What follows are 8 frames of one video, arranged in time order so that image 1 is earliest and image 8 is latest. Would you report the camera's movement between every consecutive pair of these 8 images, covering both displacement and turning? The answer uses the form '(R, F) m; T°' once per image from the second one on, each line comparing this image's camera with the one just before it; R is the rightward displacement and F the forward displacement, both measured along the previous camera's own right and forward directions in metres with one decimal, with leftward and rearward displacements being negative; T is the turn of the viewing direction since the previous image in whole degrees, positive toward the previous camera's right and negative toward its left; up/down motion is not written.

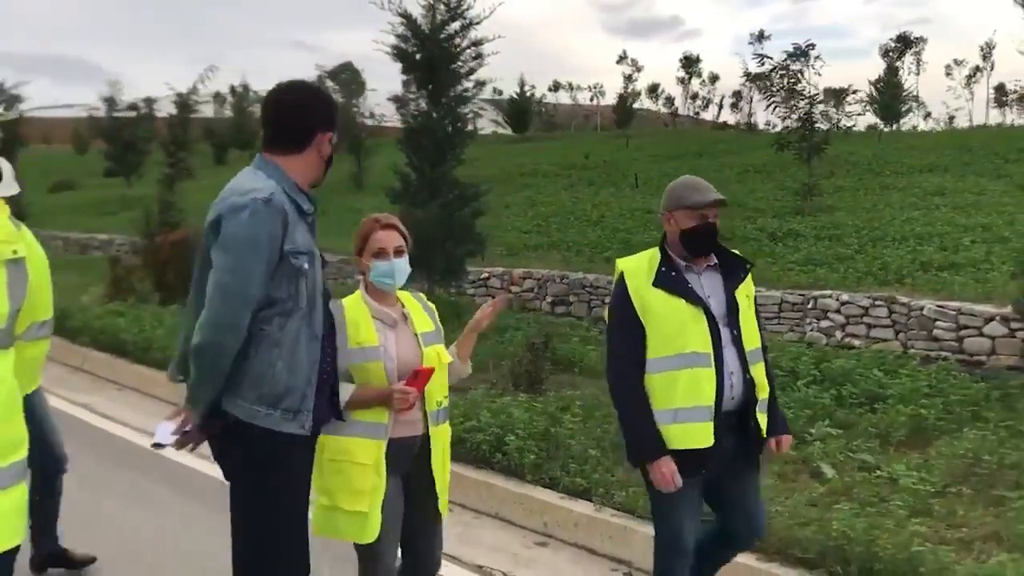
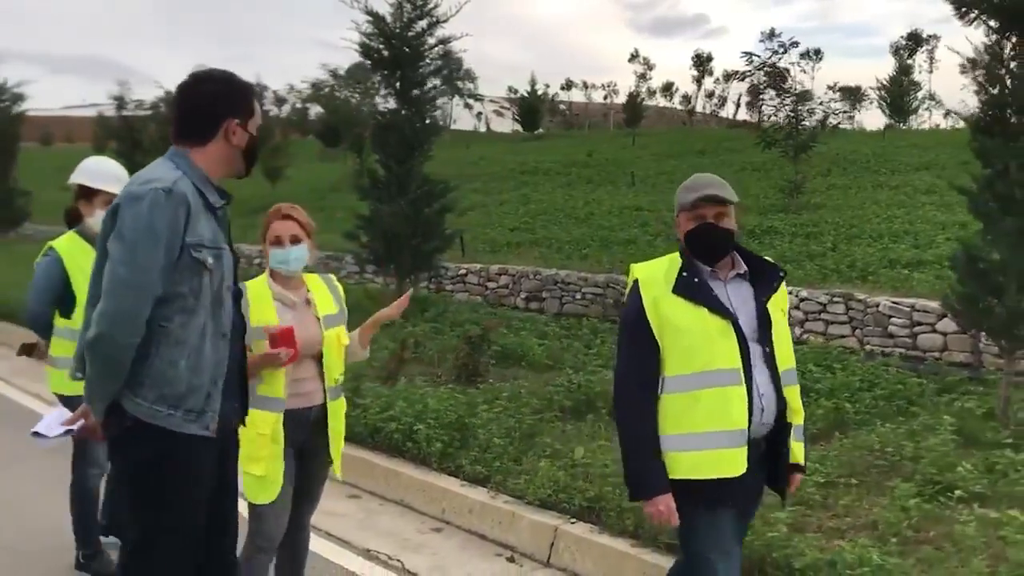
(+0.7, -0.1) m; -1°
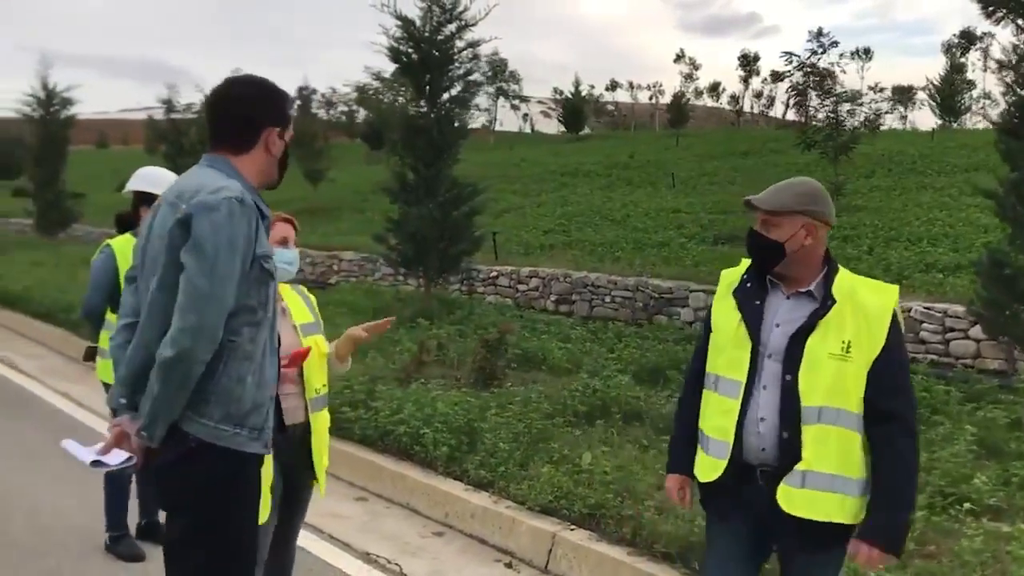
(+0.3, 0.0) m; -3°
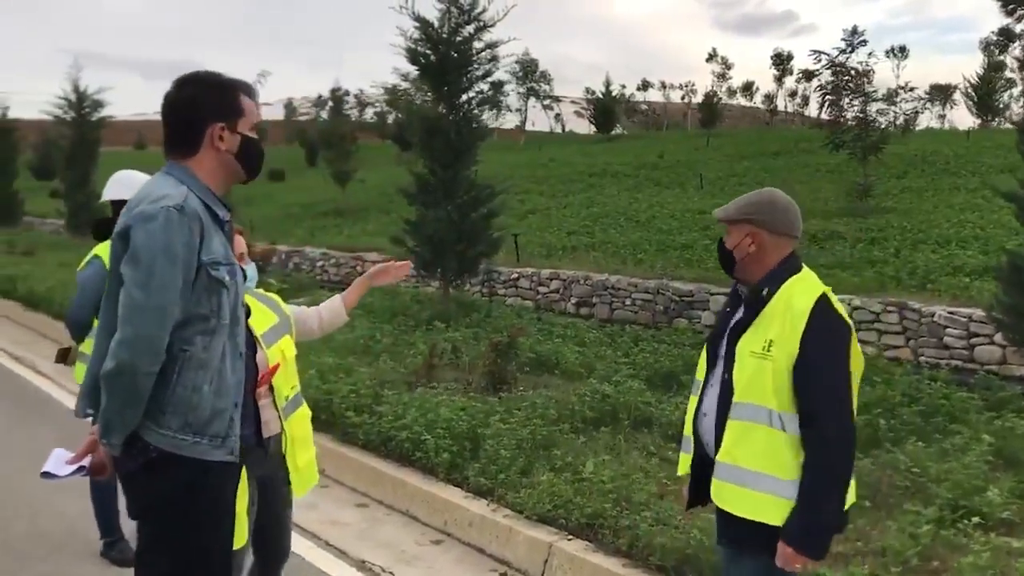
(+0.2, +0.1) m; -2°
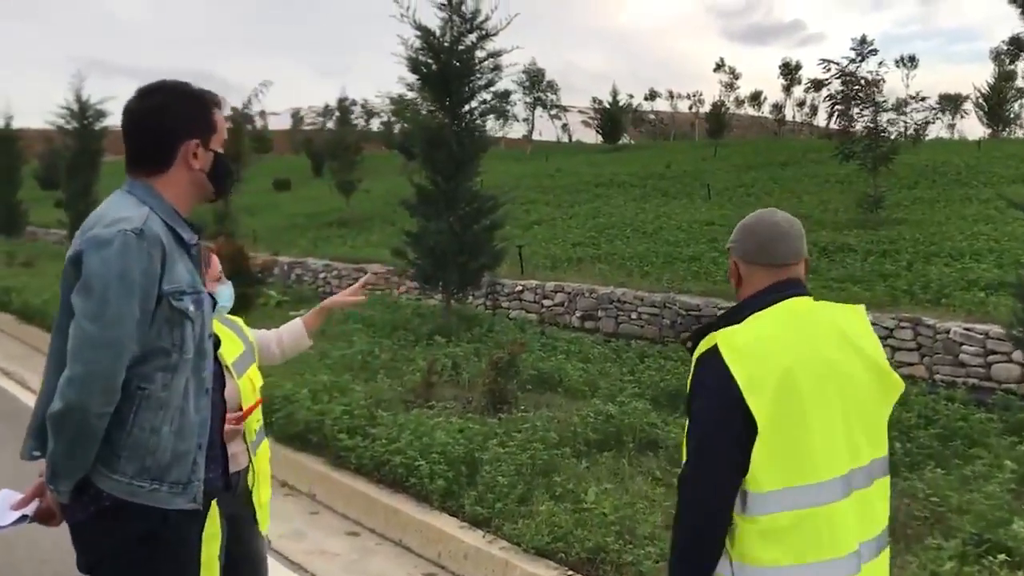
(+0.1, +0.3) m; 0°
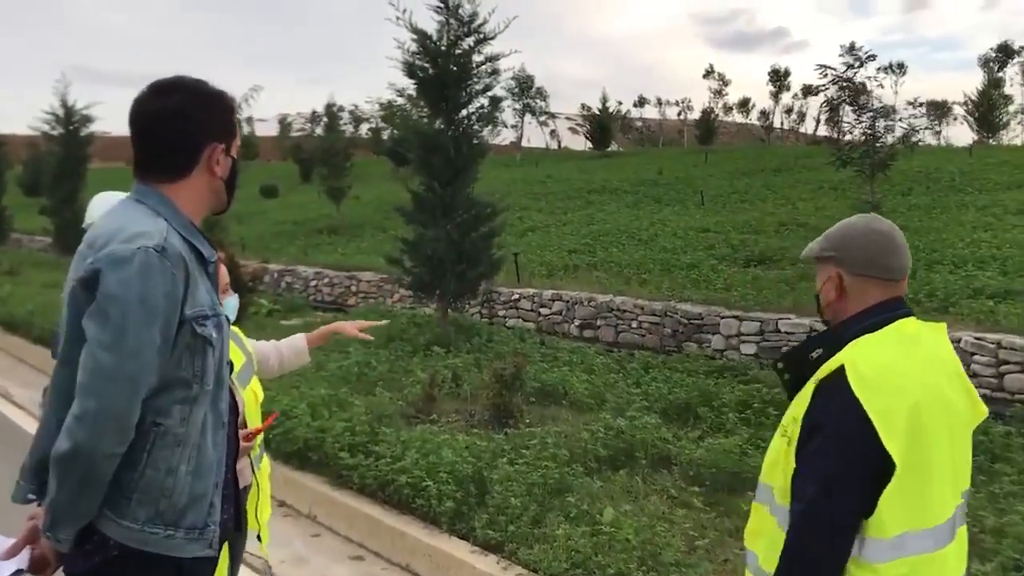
(-0.1, +0.3) m; +1°
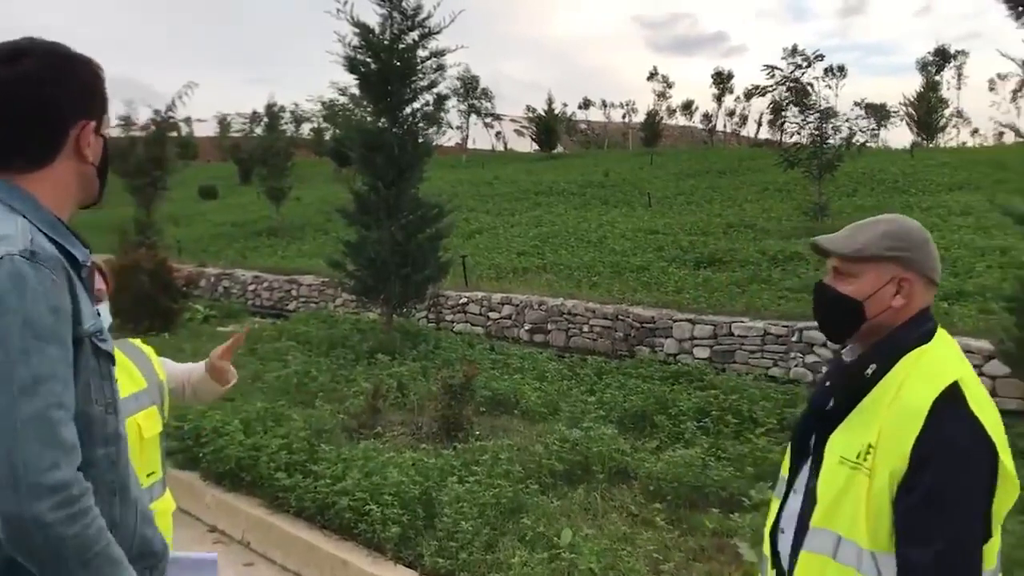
(0.0, +0.4) m; +3°
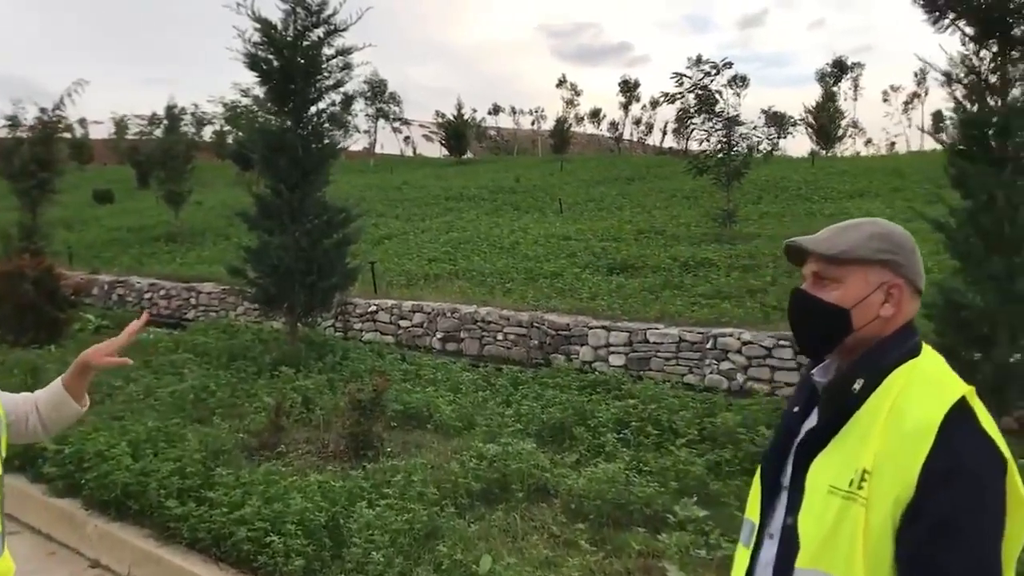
(0.0, +0.3) m; +6°
